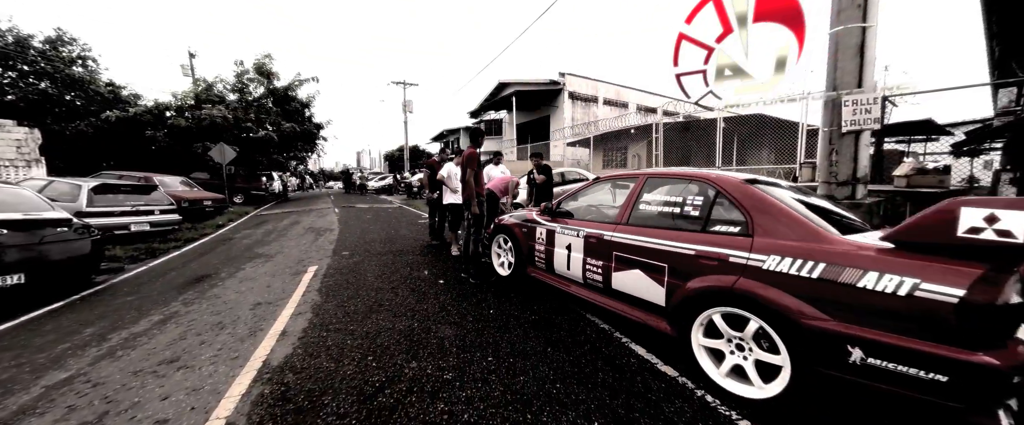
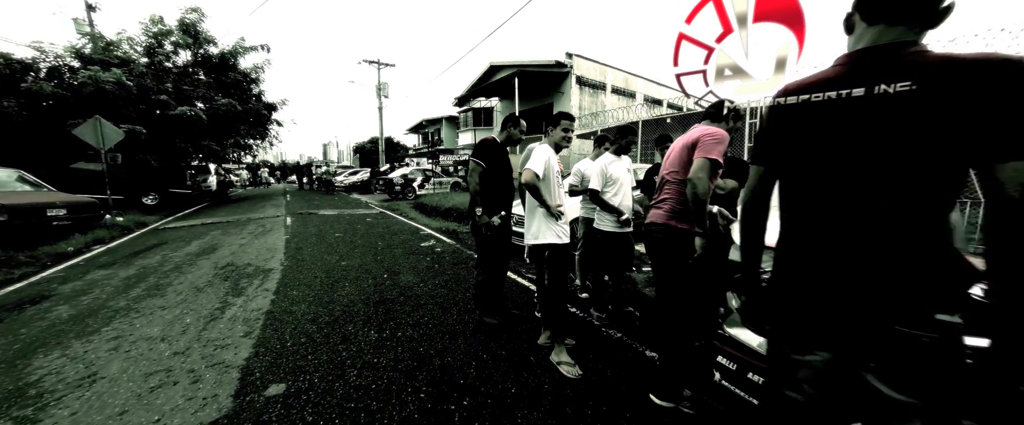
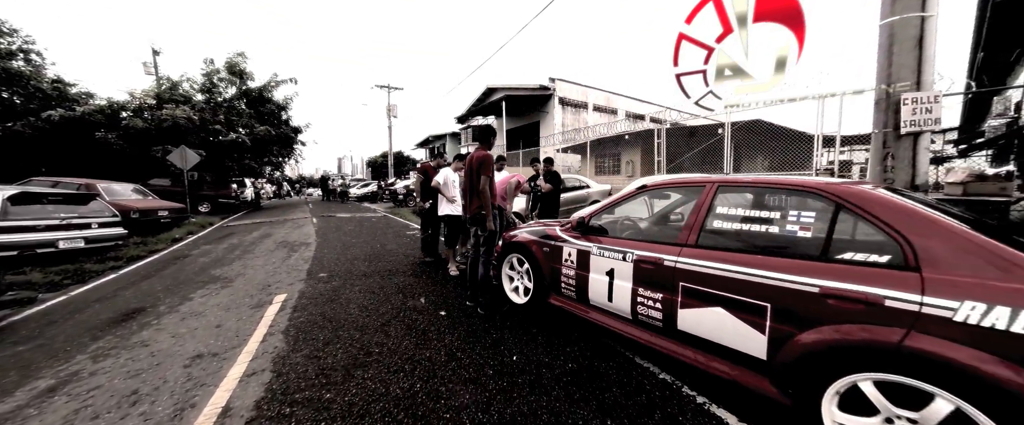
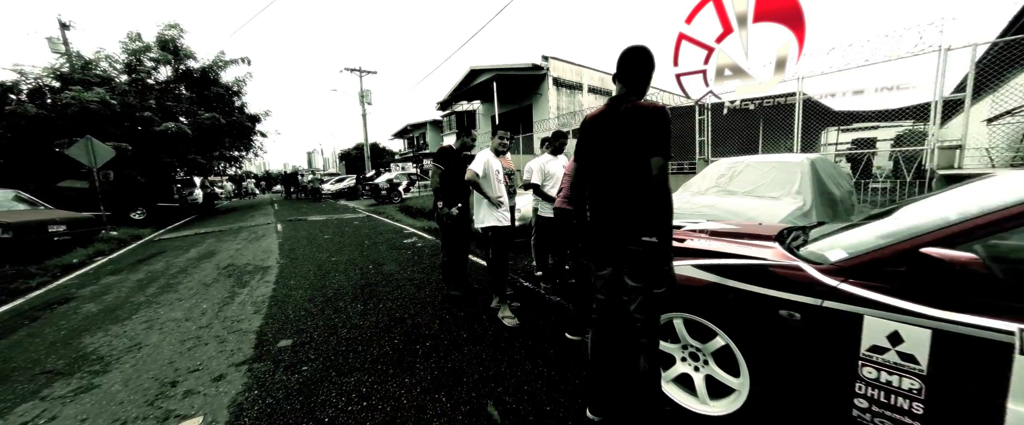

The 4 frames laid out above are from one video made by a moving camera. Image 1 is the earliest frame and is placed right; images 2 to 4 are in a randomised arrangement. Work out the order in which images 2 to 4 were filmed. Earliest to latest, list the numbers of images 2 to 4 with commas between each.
3, 4, 2
